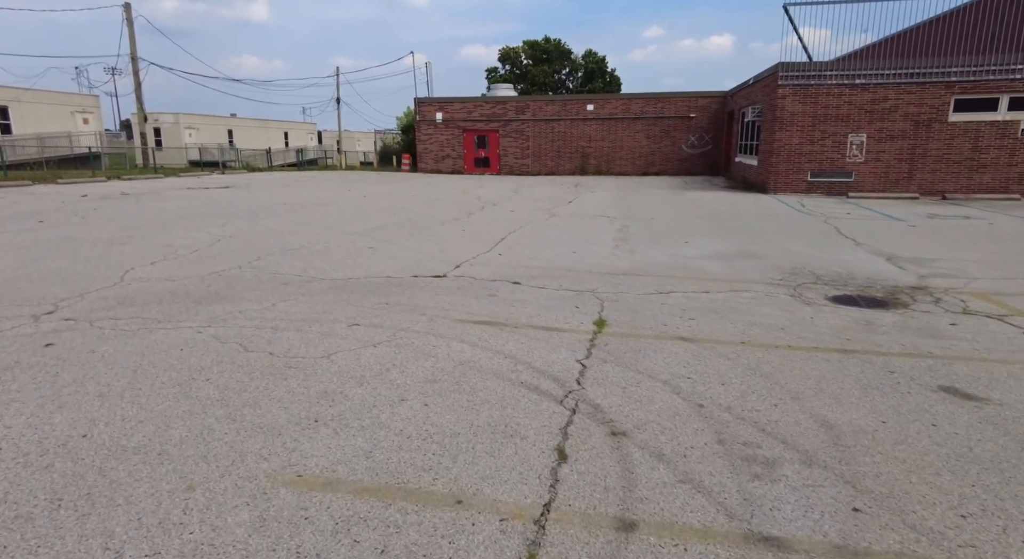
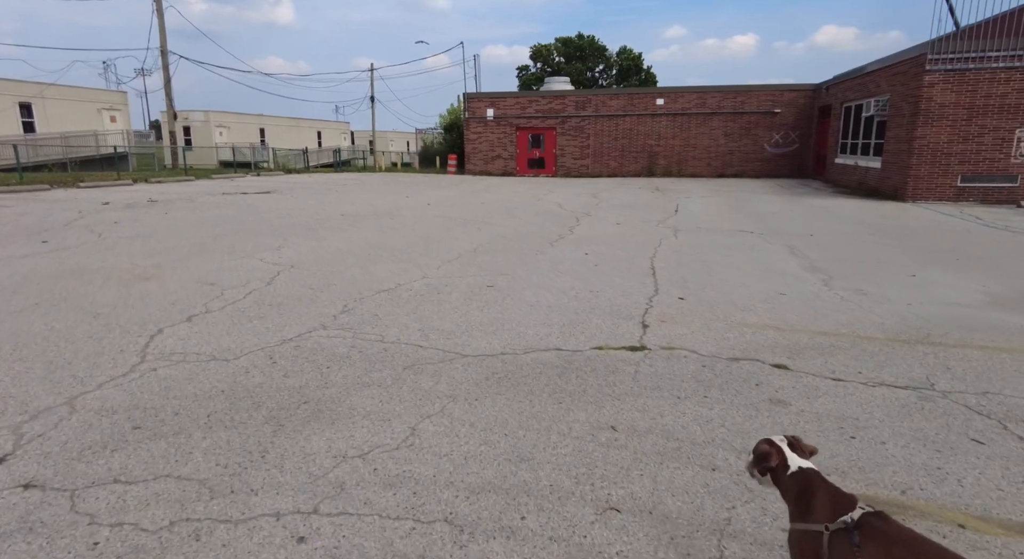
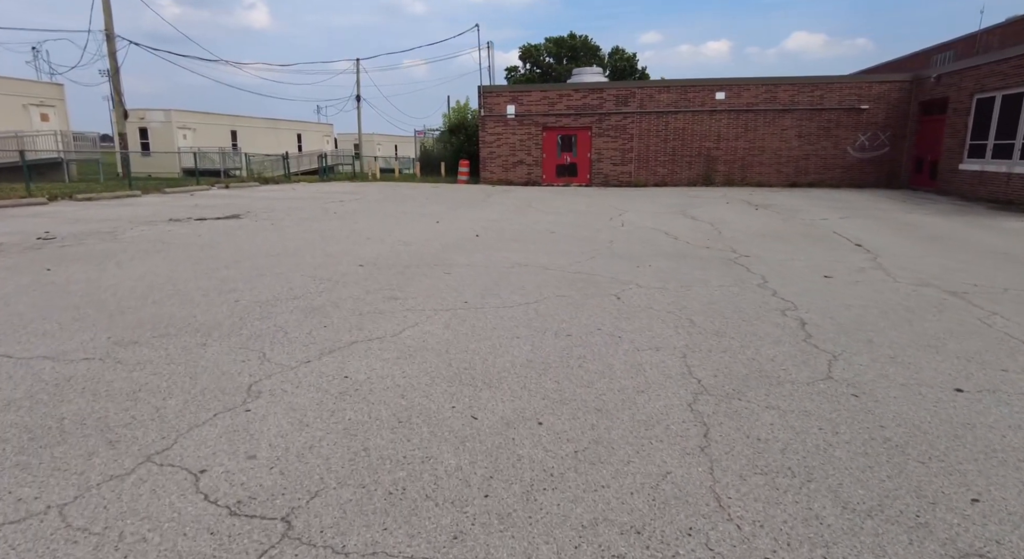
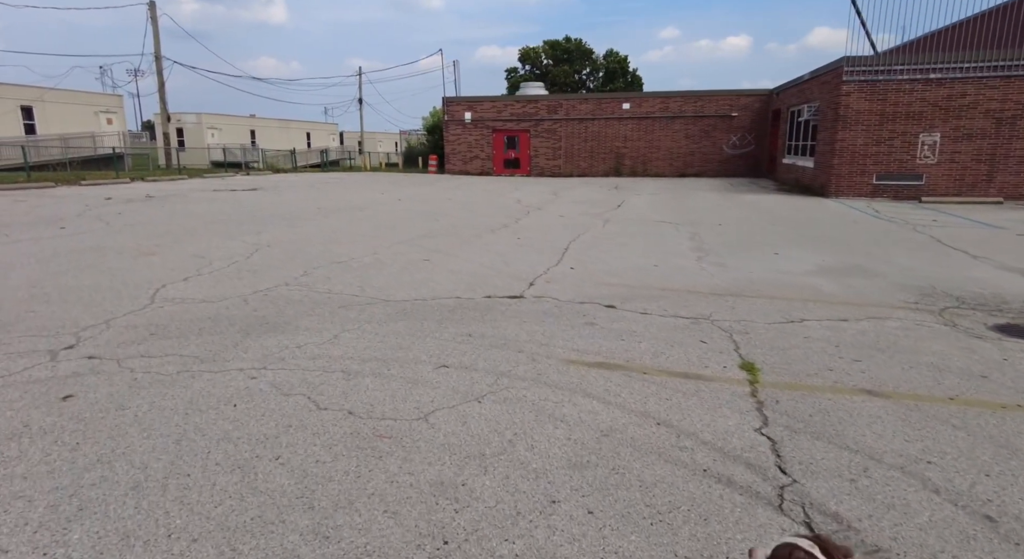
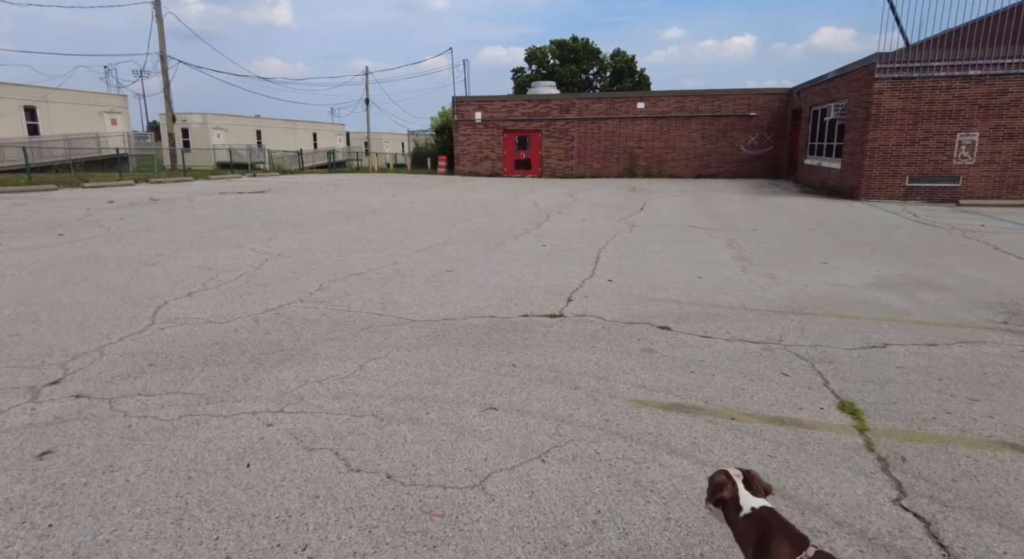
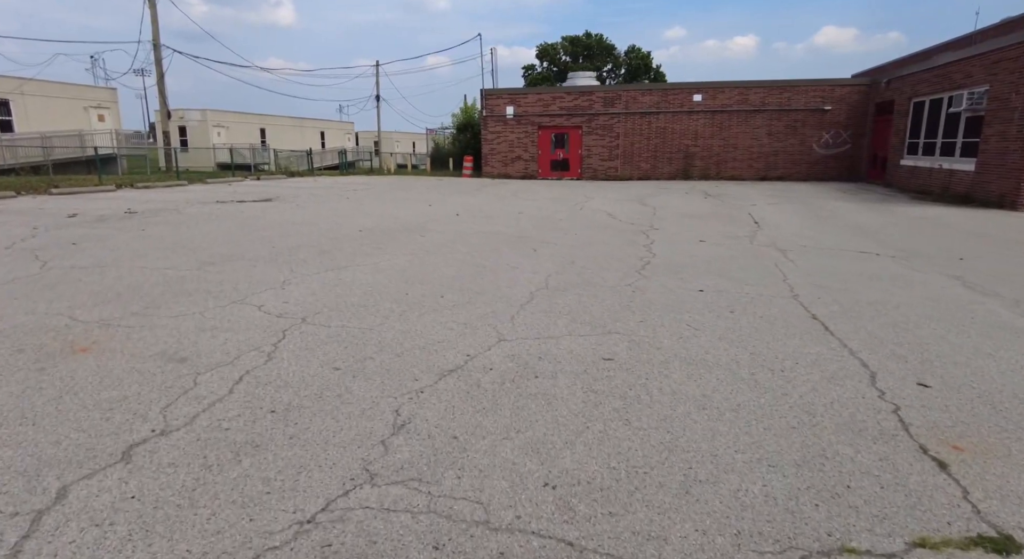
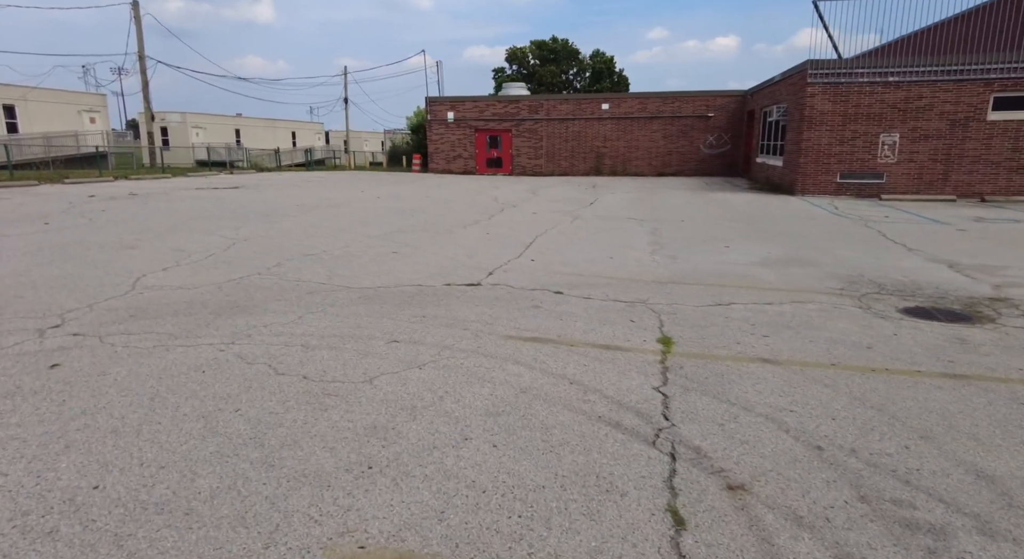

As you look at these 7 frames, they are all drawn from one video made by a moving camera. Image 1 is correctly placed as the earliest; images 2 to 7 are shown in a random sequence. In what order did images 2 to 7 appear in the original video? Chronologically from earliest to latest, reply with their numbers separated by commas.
7, 4, 5, 2, 6, 3
